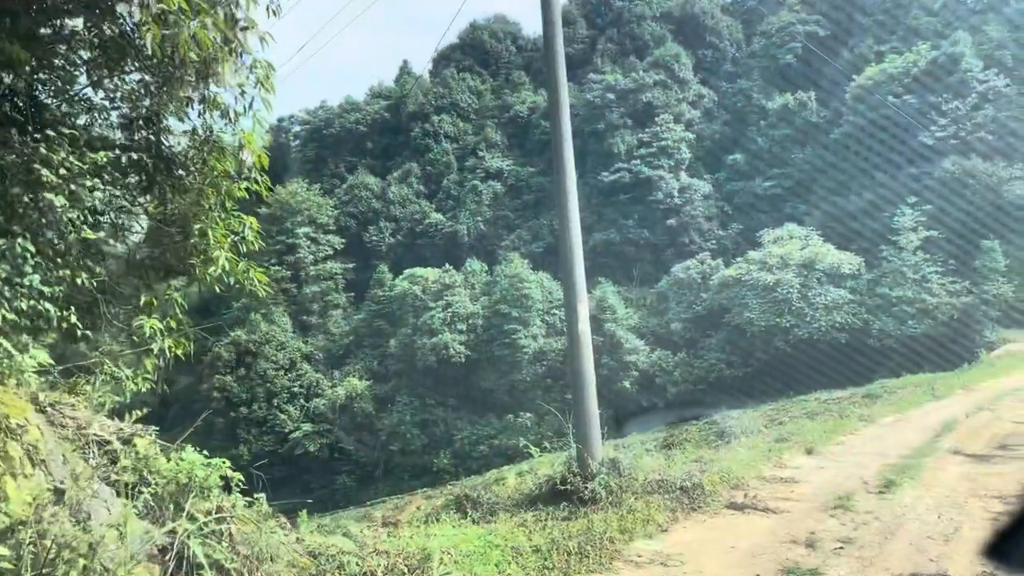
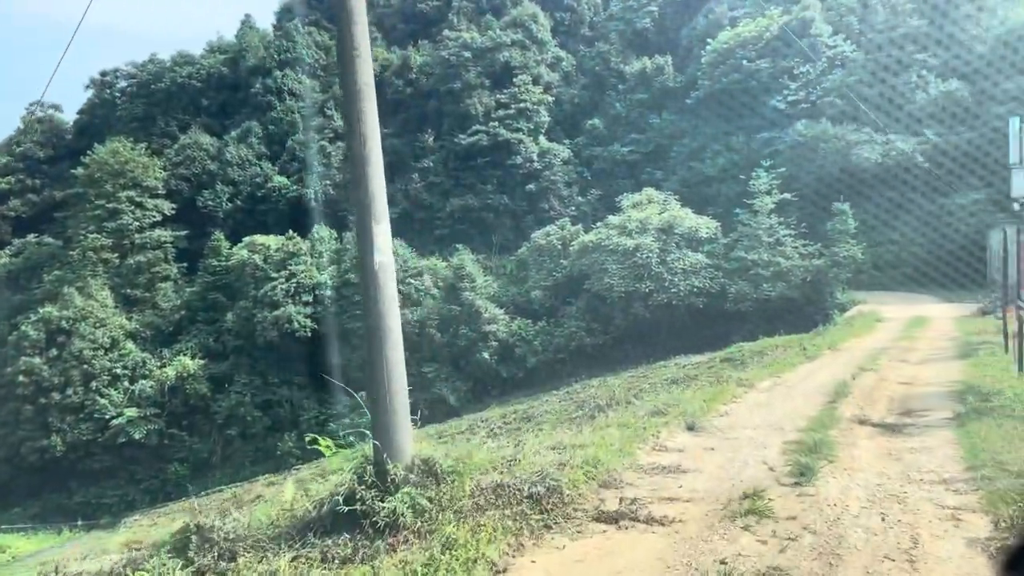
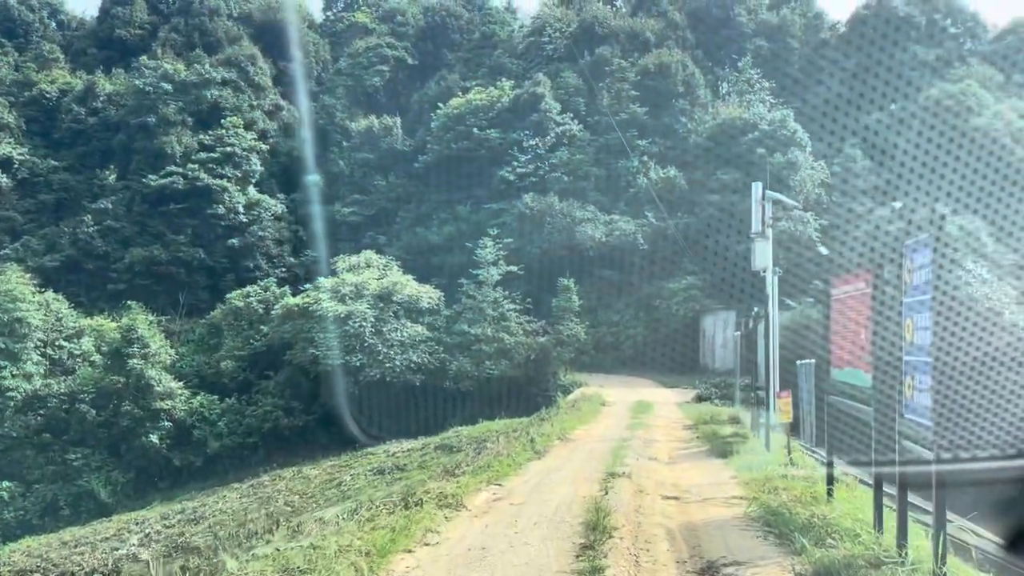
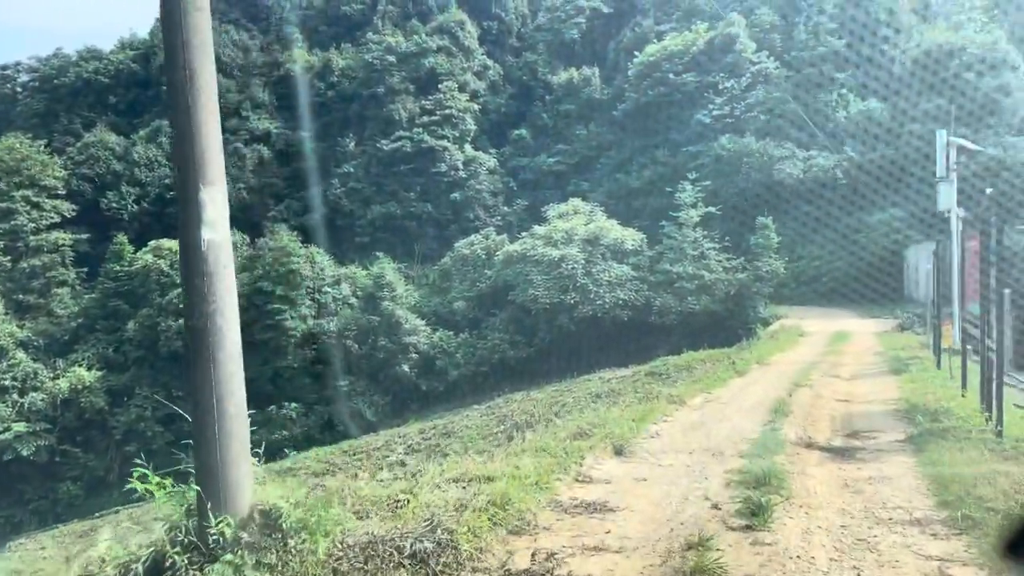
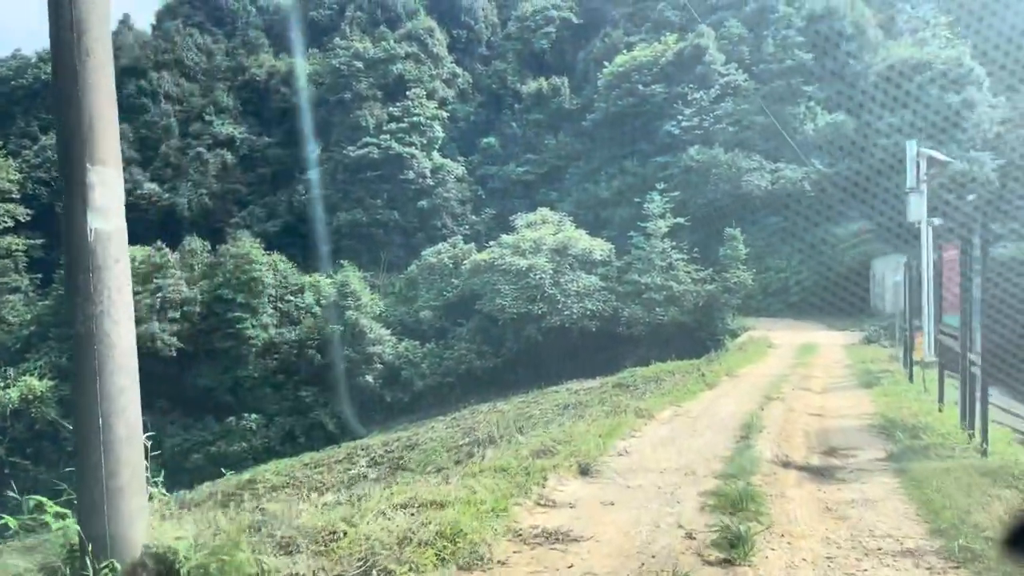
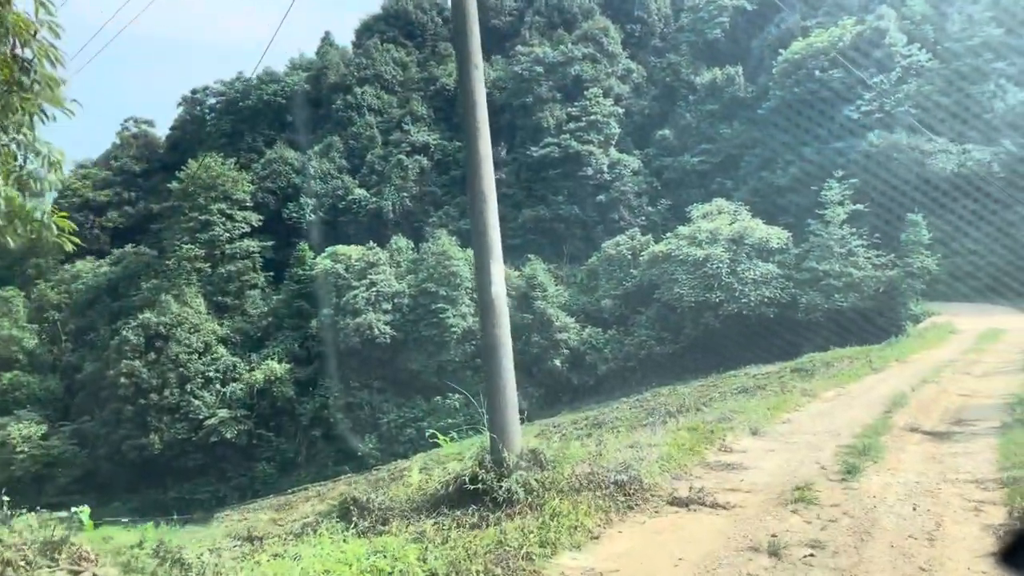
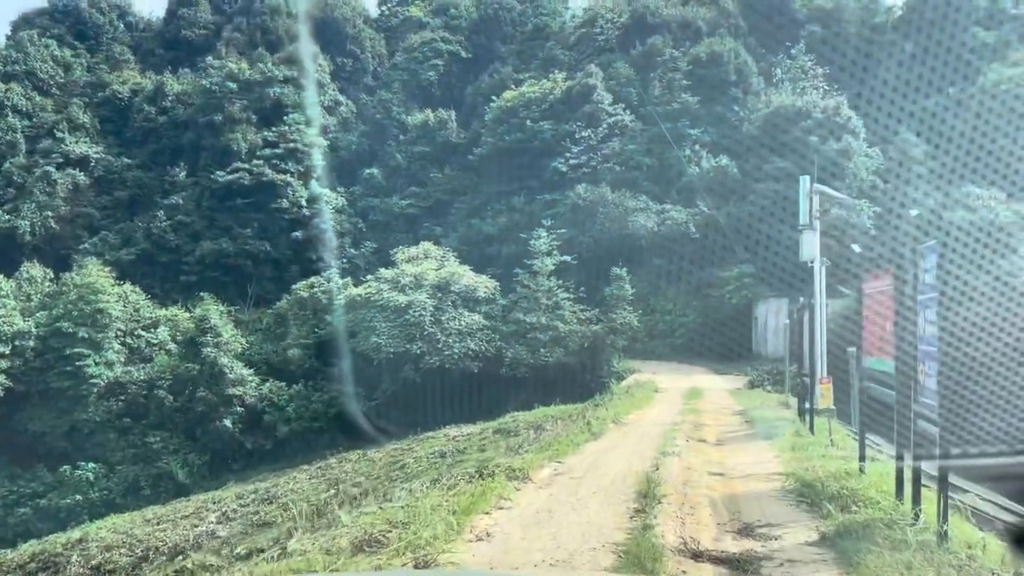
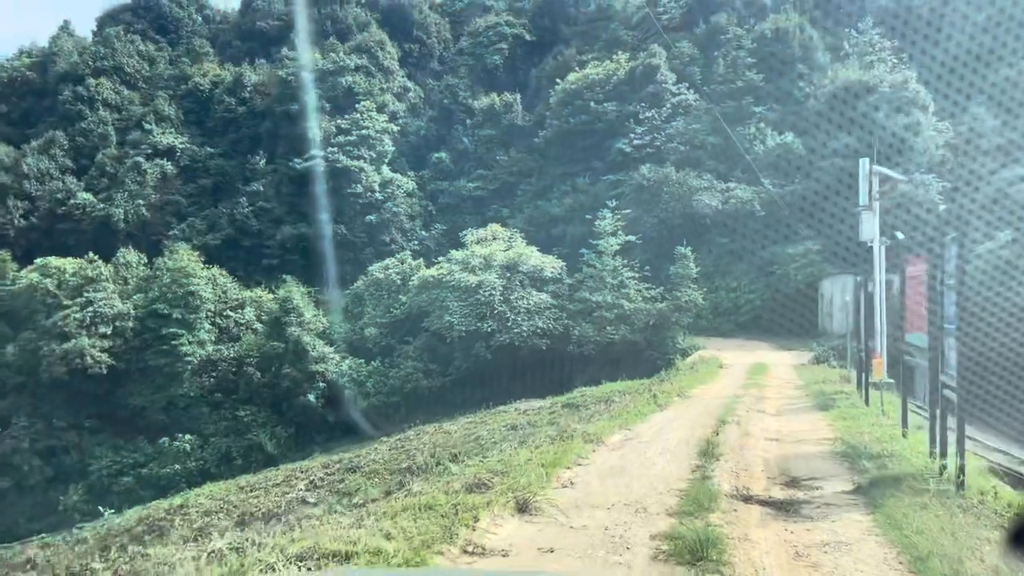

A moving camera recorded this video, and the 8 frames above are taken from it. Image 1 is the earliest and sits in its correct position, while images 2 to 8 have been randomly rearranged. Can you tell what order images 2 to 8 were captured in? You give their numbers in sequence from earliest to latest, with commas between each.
6, 2, 4, 5, 8, 7, 3
